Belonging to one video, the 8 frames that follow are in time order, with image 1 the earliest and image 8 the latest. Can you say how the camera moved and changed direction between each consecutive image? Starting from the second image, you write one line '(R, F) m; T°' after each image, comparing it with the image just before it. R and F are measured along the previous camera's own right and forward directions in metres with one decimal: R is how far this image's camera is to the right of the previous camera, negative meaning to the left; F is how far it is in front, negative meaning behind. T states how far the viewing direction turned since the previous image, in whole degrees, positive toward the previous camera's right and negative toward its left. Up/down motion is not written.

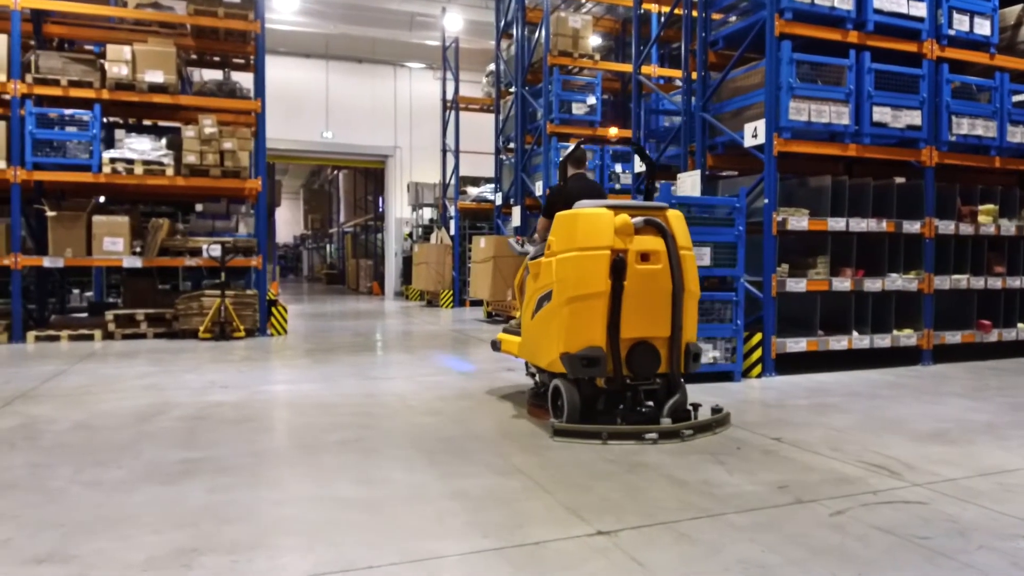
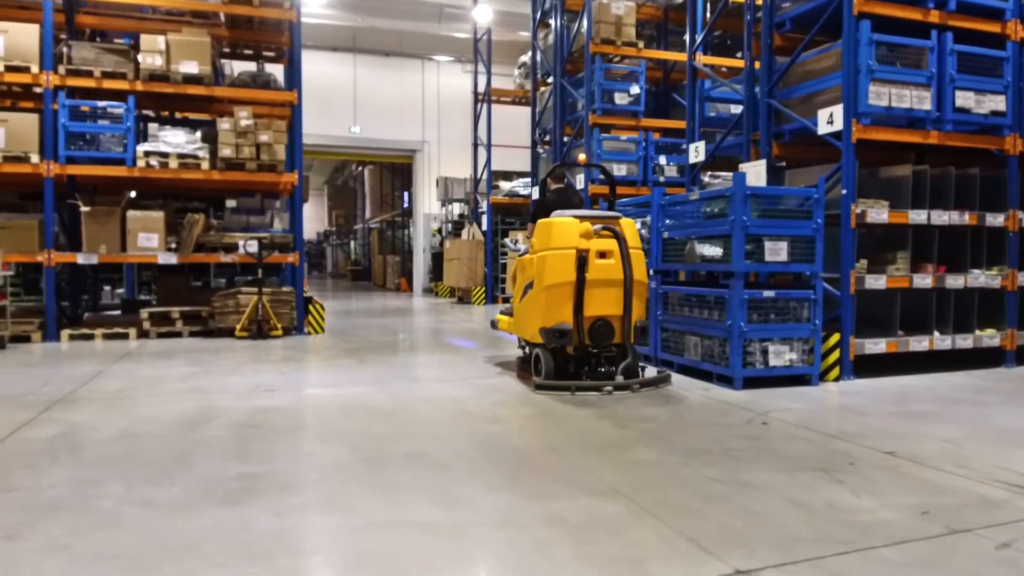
(-0.3, +0.4) m; -1°
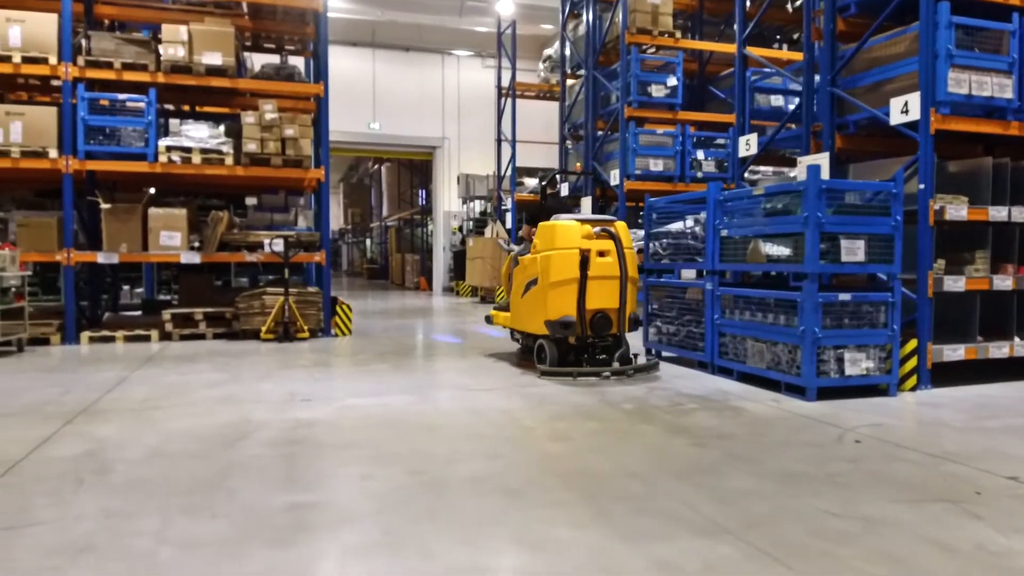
(-0.3, +0.4) m; -1°
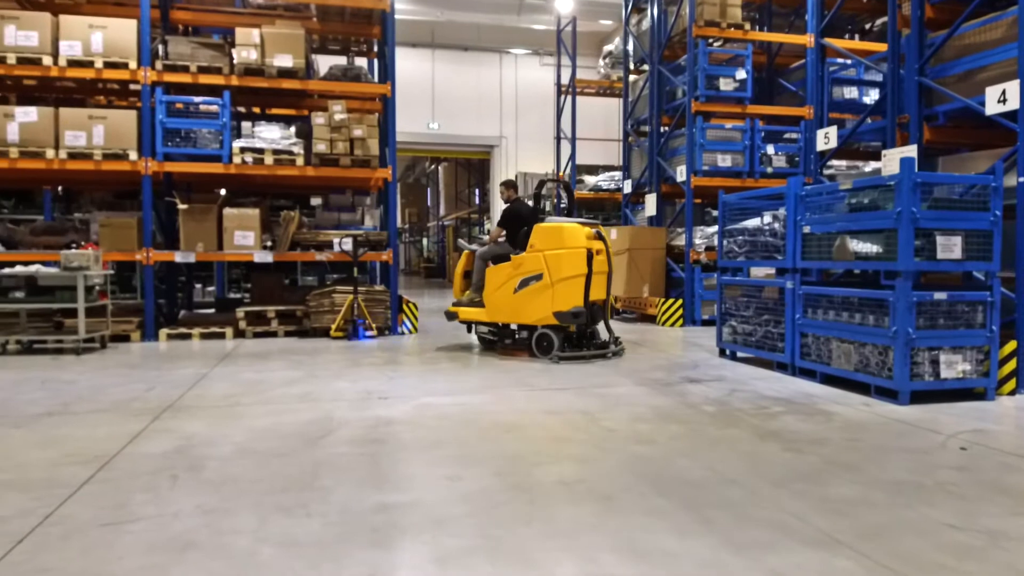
(-0.2, +0.1) m; -4°
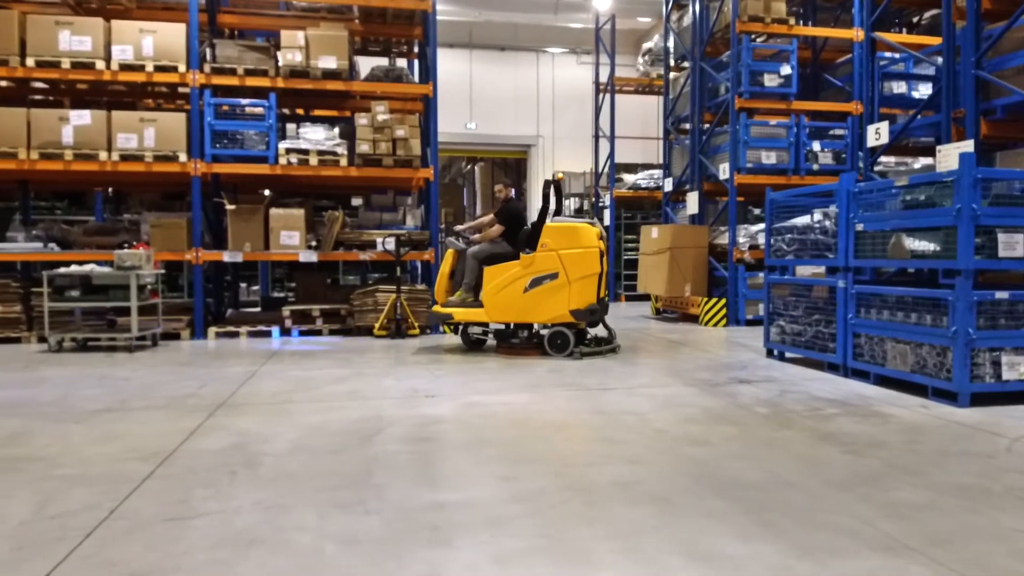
(-0.1, 0.0) m; -3°
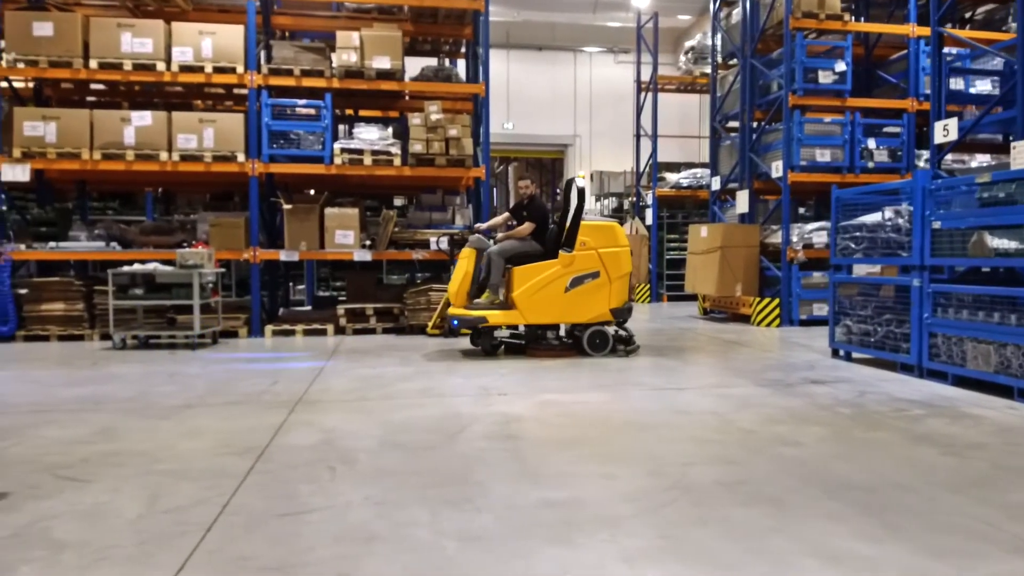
(-0.3, 0.0) m; -2°
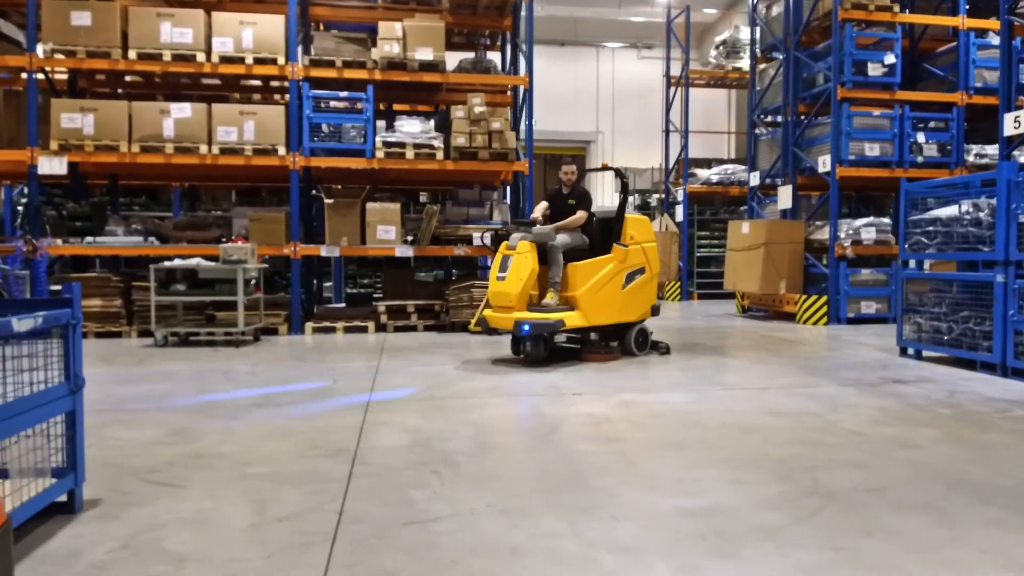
(-0.5, +0.2) m; 0°
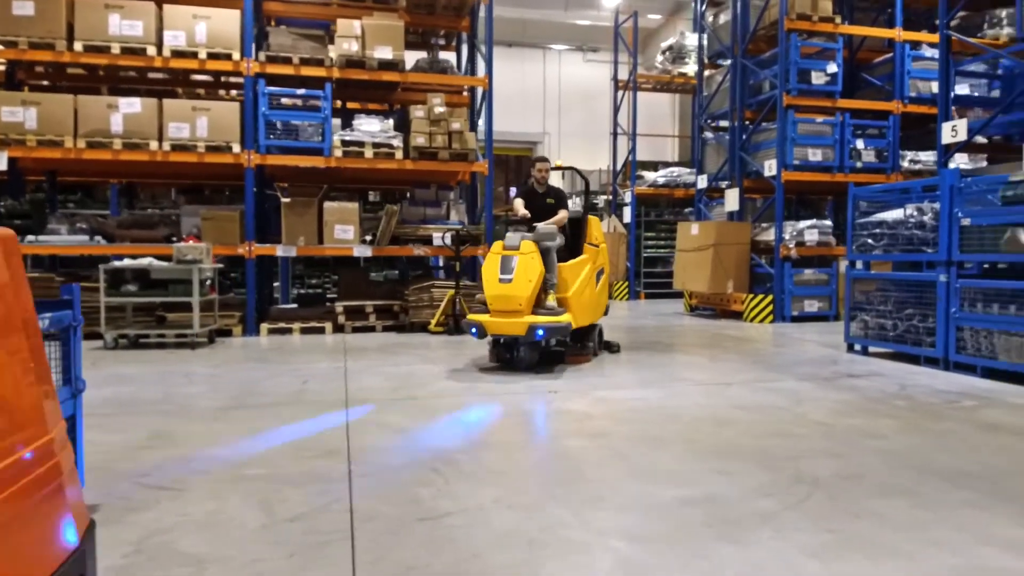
(-0.3, -0.1) m; +5°
